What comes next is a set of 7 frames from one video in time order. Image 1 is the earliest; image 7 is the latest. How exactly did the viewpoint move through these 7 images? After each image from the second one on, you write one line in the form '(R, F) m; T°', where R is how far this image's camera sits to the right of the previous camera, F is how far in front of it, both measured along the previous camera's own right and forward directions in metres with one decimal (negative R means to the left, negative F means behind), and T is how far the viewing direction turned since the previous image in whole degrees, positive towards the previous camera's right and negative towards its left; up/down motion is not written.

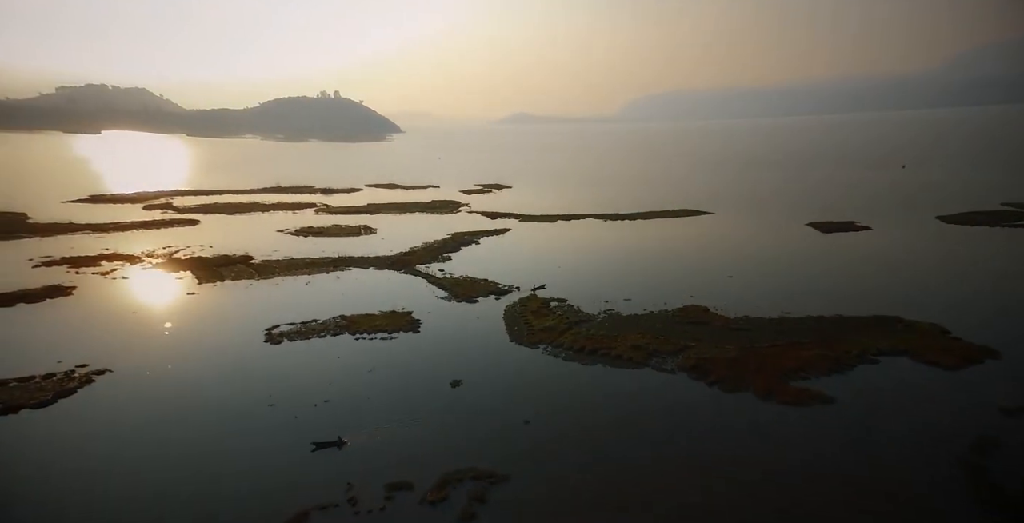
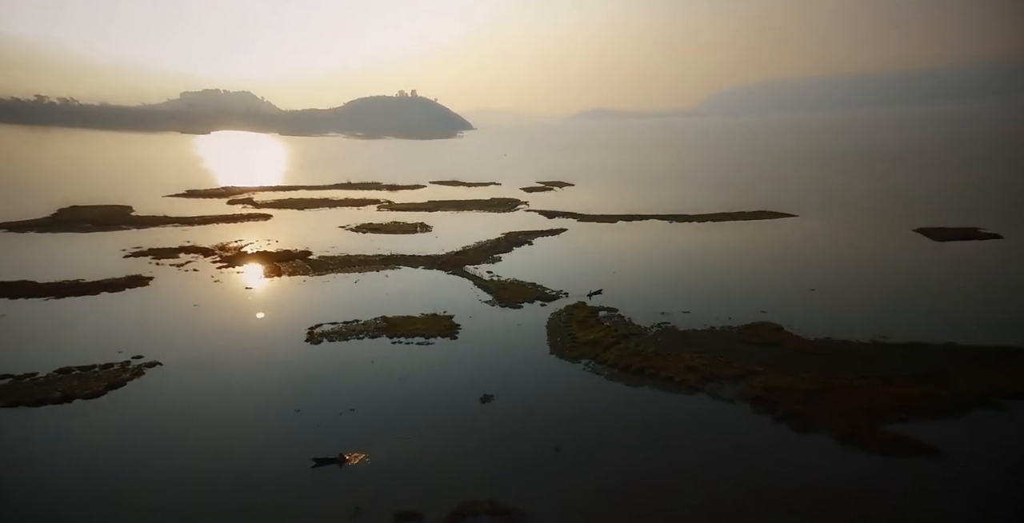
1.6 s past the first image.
(+3.1, +2.0) m; -11°
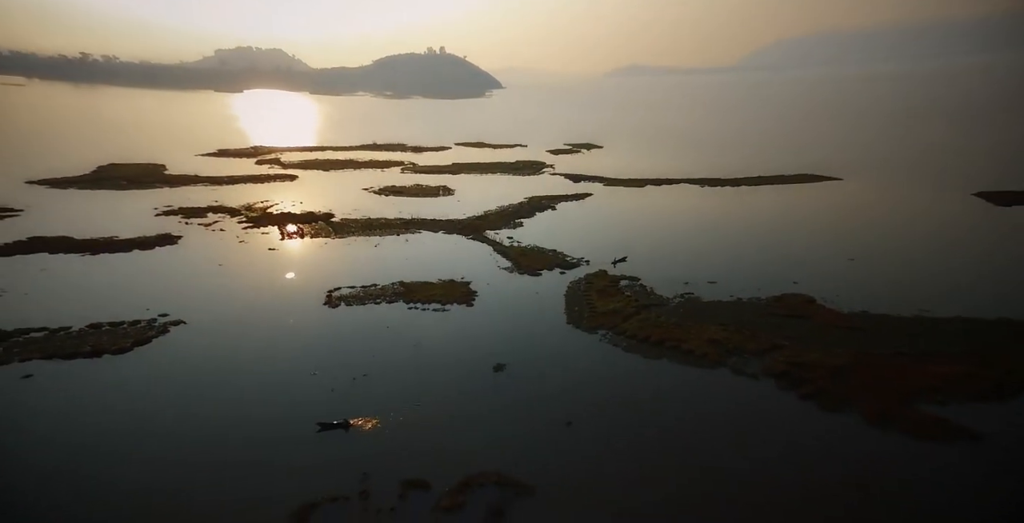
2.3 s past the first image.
(+0.9, +0.6) m; -4°
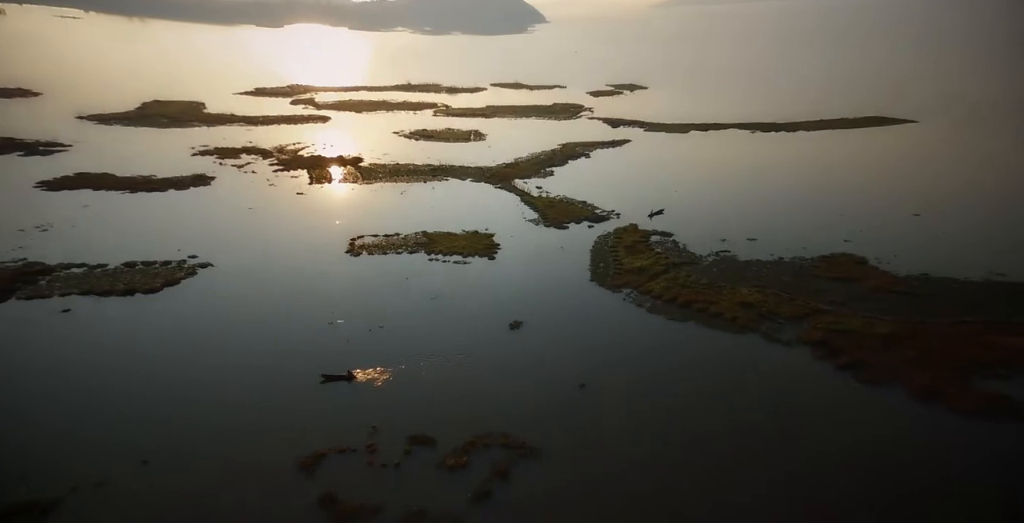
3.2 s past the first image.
(+1.2, +1.0) m; -5°
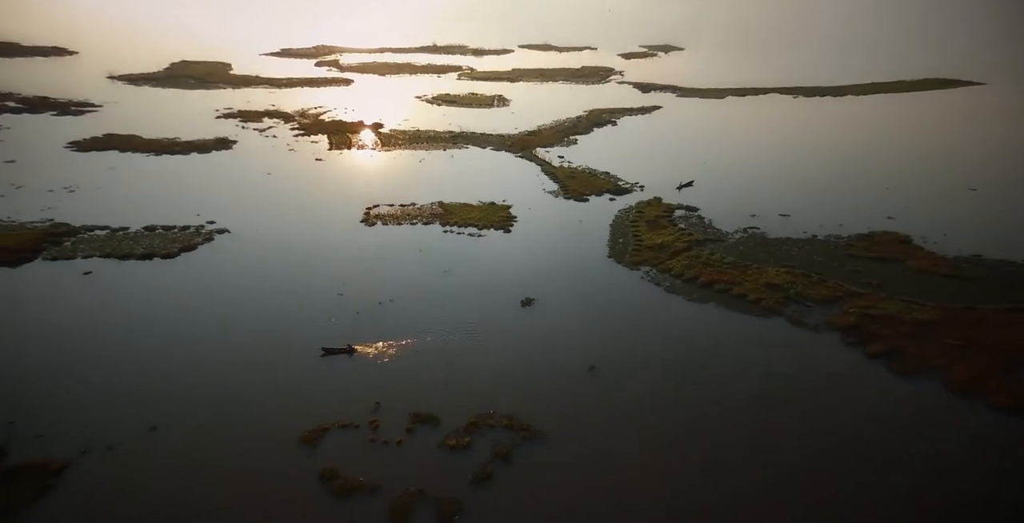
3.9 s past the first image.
(+0.9, +0.8) m; -3°
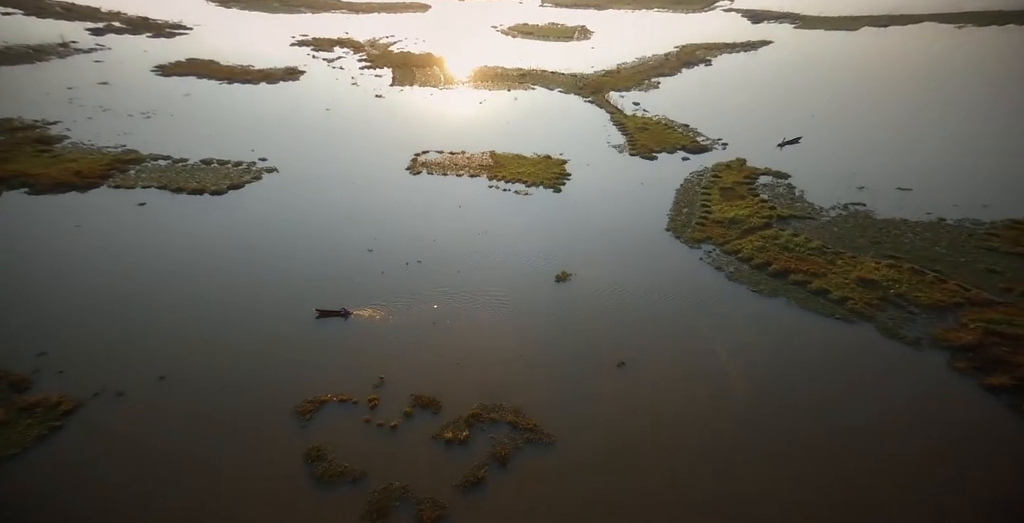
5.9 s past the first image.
(+2.5, +2.9) m; -11°
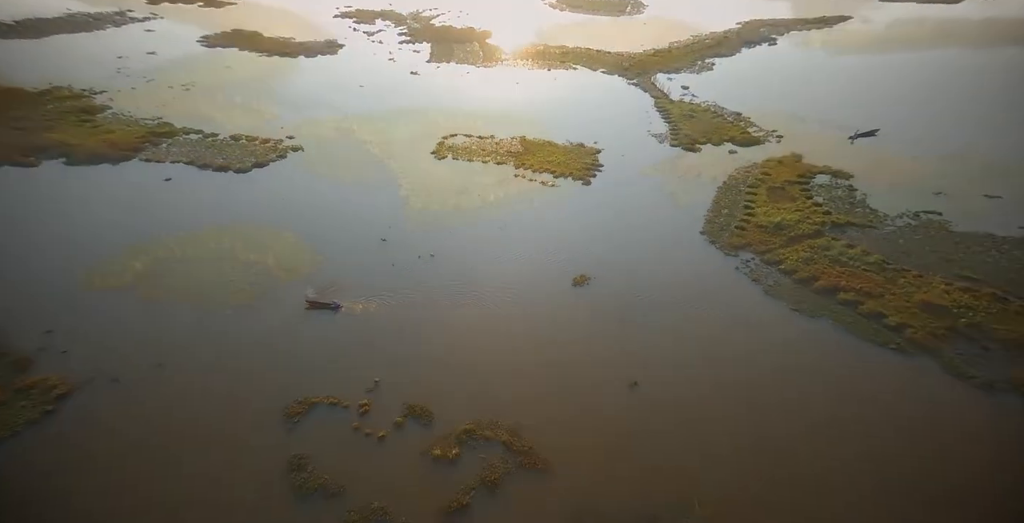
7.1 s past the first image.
(+1.4, +1.8) m; -6°
